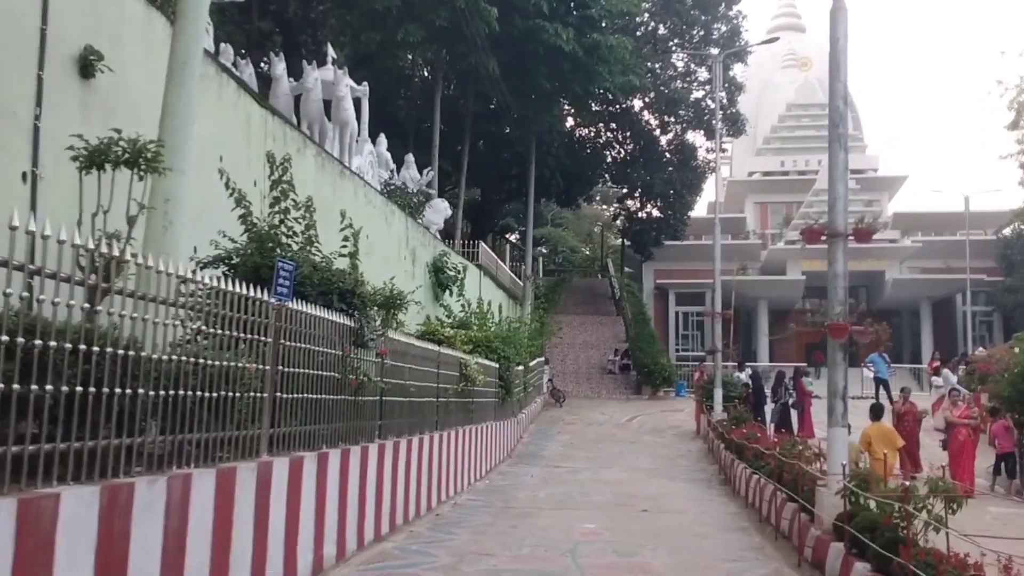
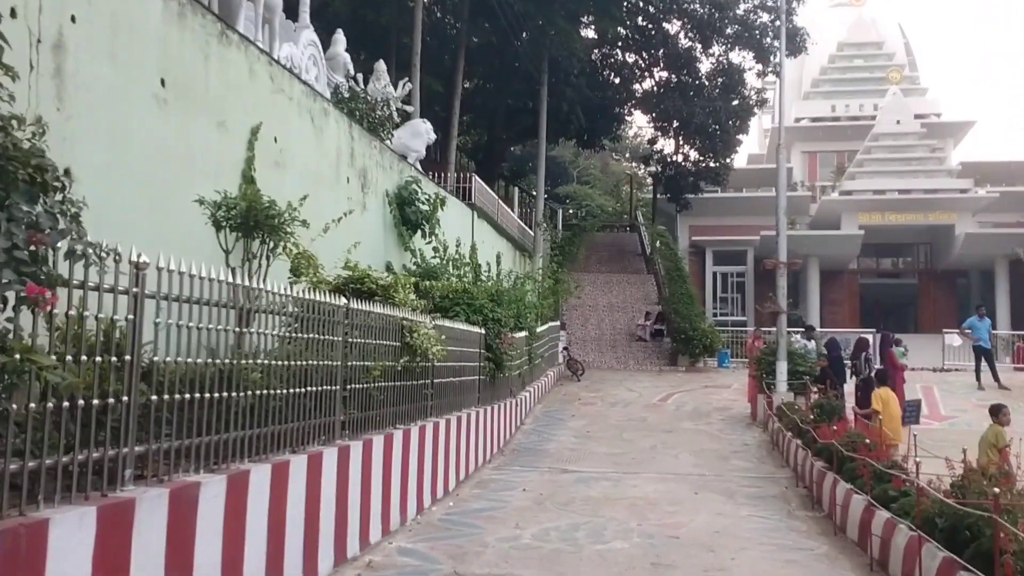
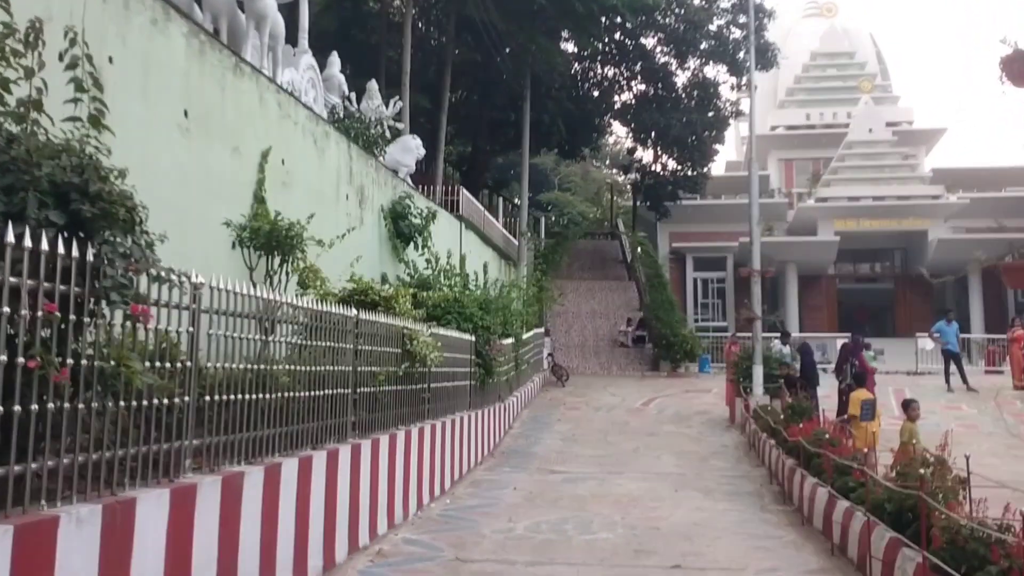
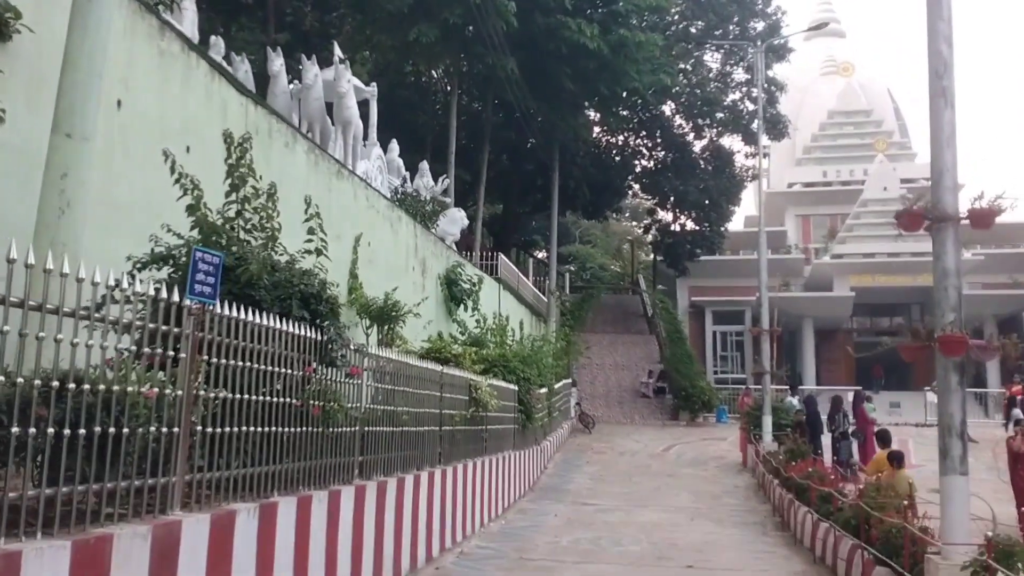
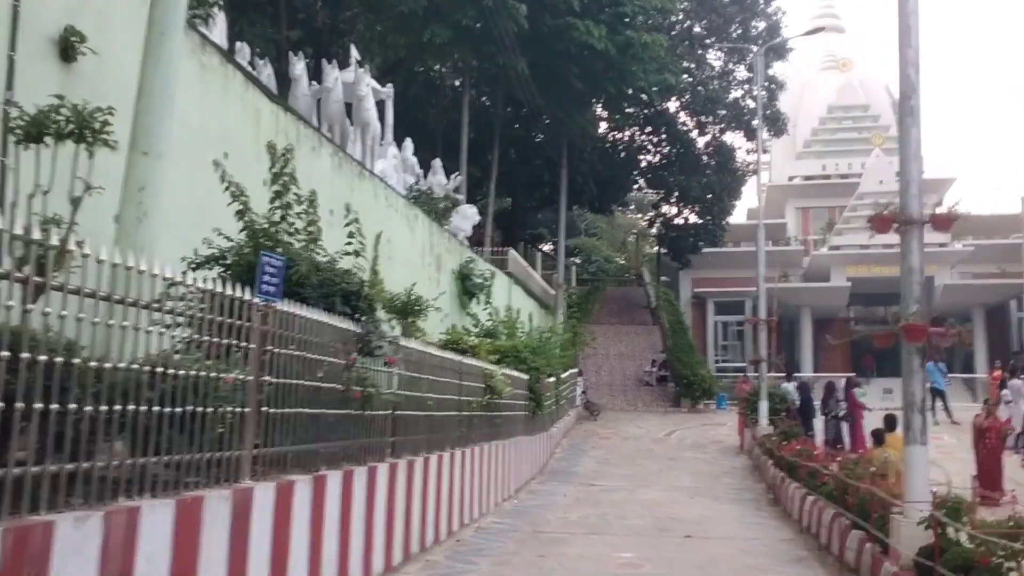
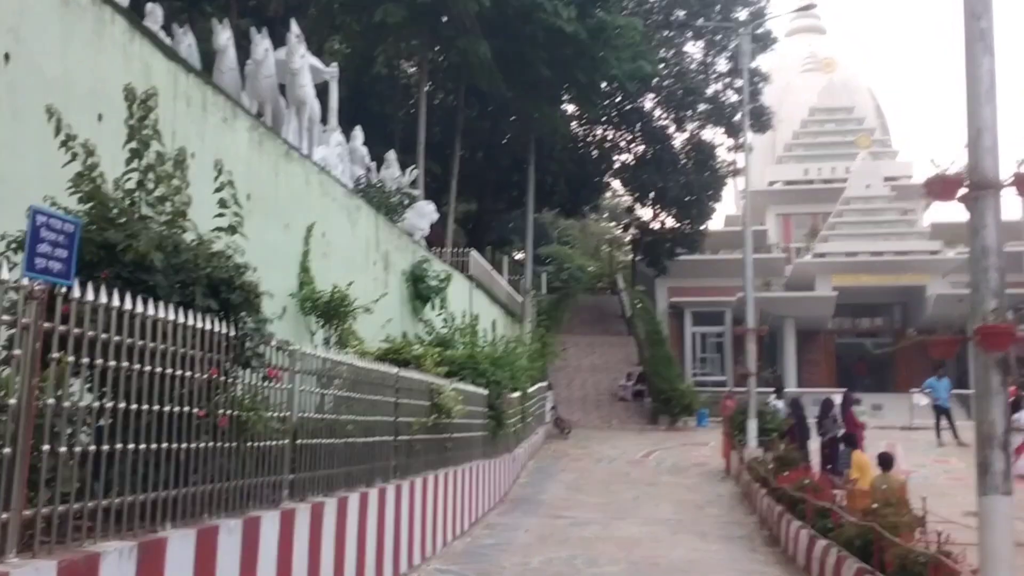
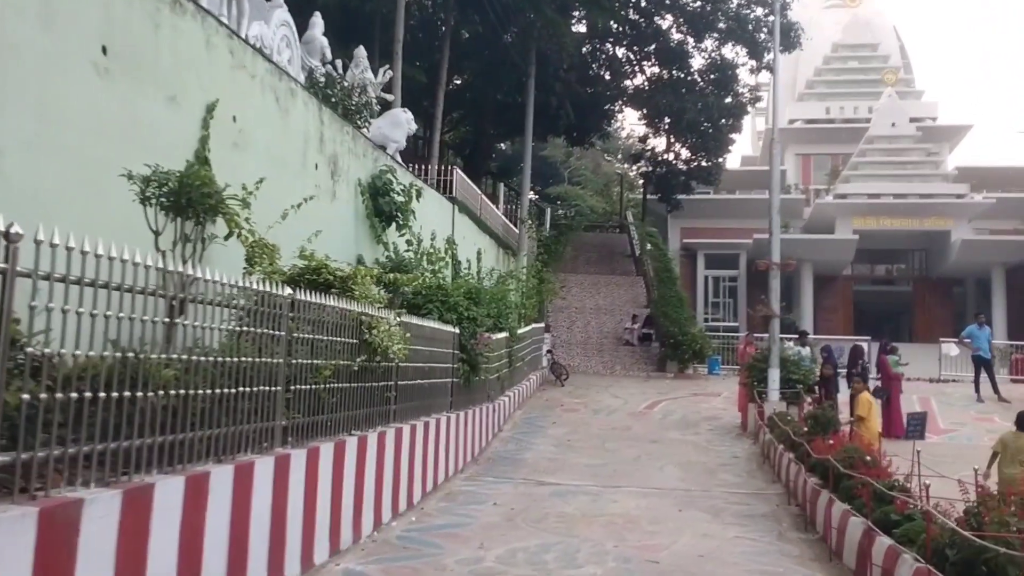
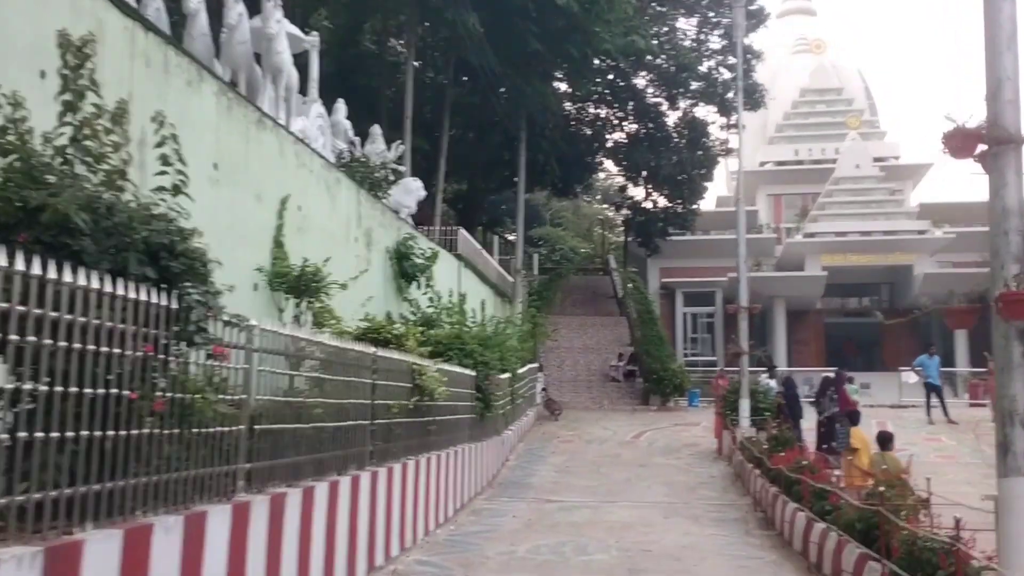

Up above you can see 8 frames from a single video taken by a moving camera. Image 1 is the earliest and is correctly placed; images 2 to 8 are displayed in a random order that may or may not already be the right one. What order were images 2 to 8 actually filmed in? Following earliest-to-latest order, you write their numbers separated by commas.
5, 4, 6, 8, 3, 2, 7
